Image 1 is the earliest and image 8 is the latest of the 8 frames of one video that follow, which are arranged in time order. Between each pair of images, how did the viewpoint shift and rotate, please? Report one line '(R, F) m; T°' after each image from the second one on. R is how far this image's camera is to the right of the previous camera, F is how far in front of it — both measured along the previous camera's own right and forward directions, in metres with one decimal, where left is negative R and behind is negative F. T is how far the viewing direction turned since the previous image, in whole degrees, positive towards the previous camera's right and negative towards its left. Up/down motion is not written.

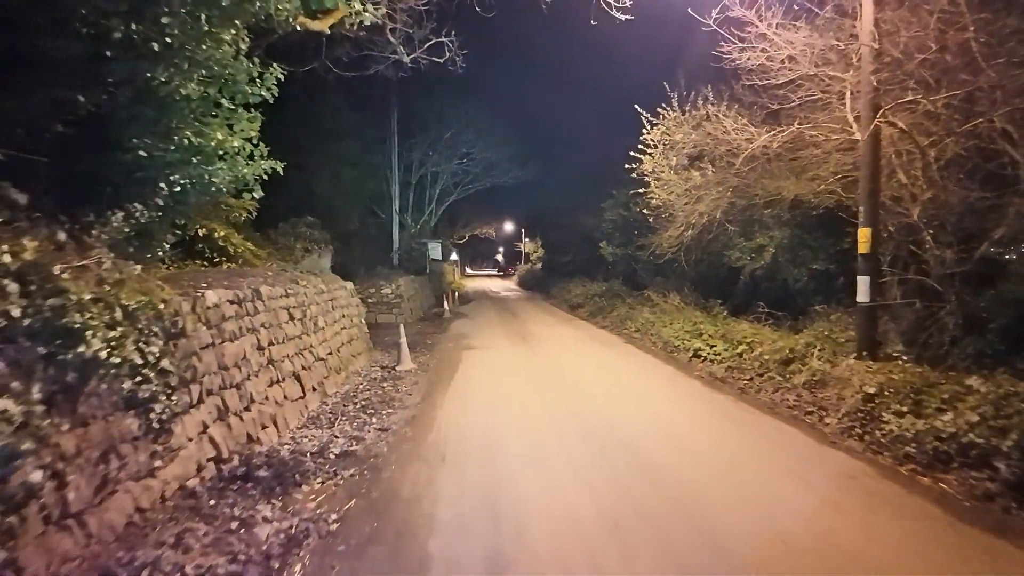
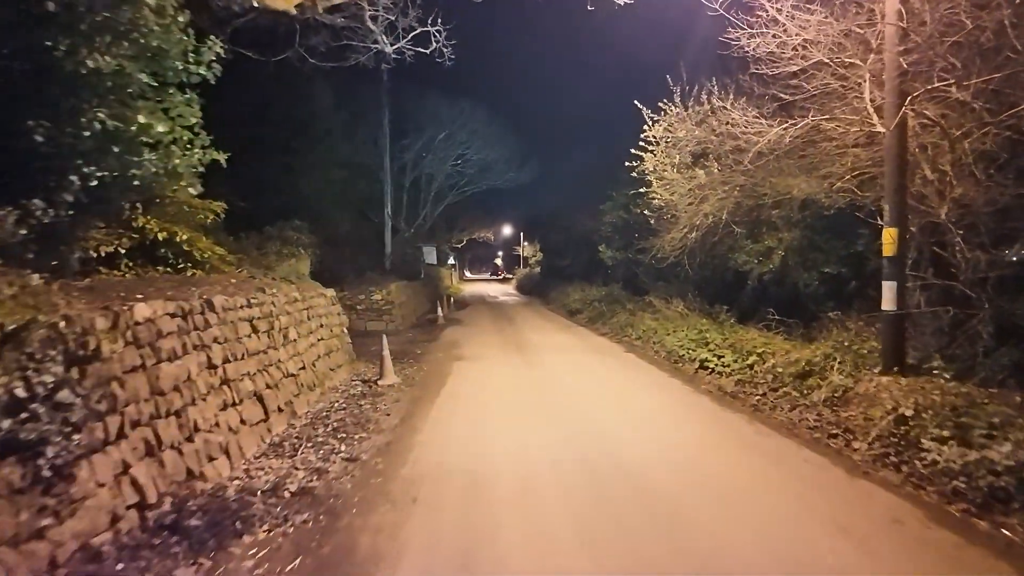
(+0.2, +1.0) m; 0°
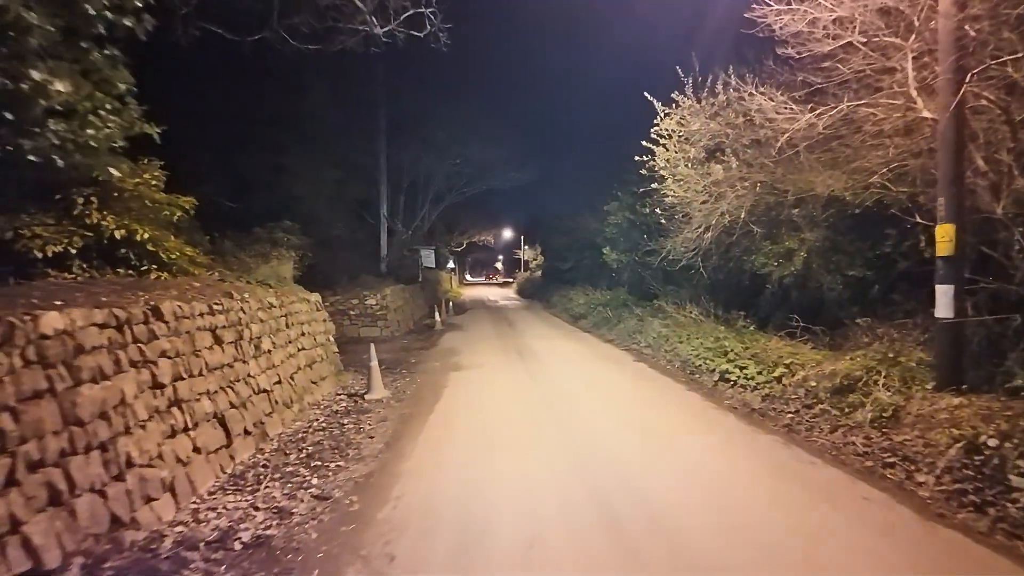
(0.0, +1.2) m; 0°
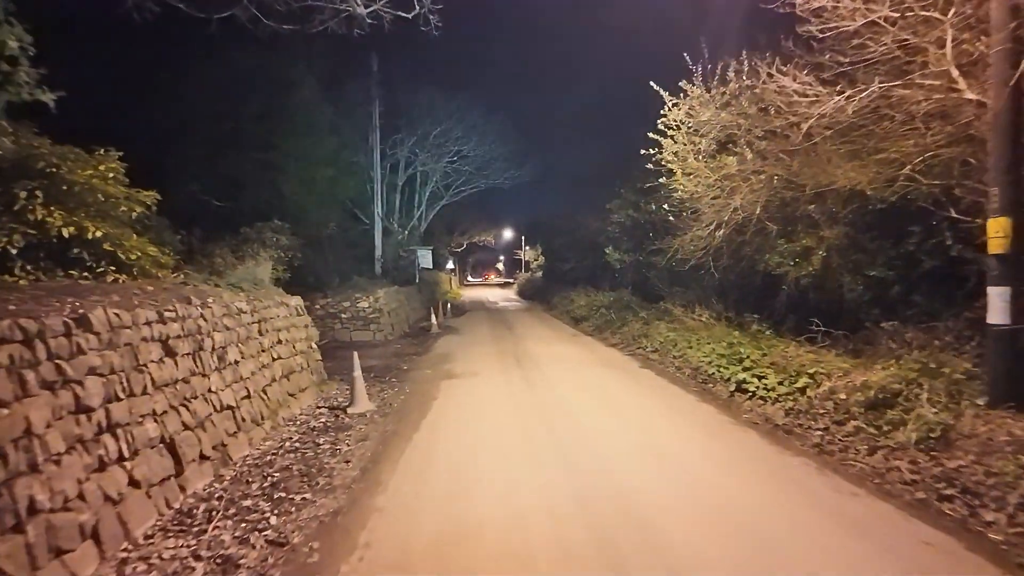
(+0.1, +1.0) m; 0°
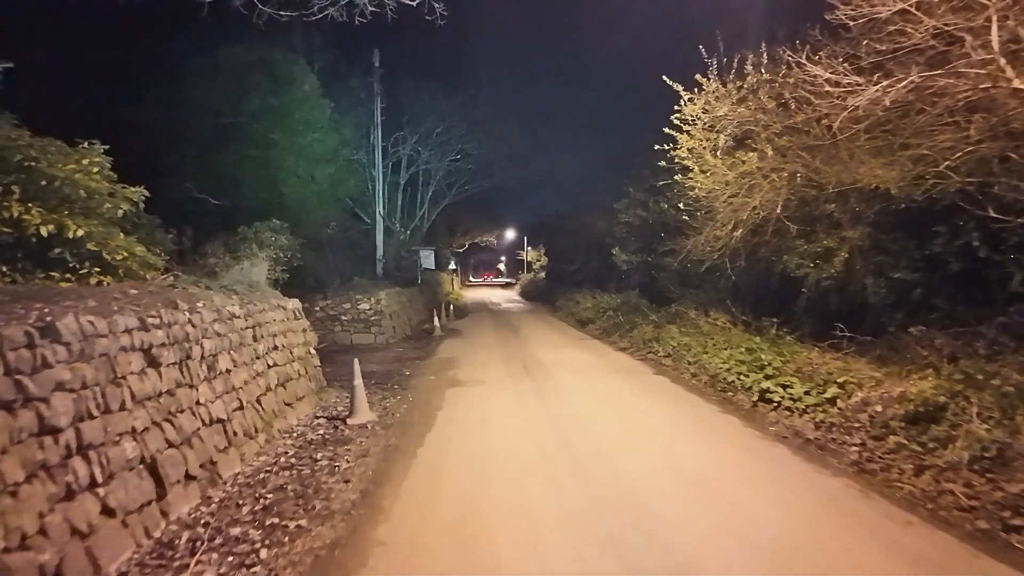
(-0.2, +0.6) m; 0°
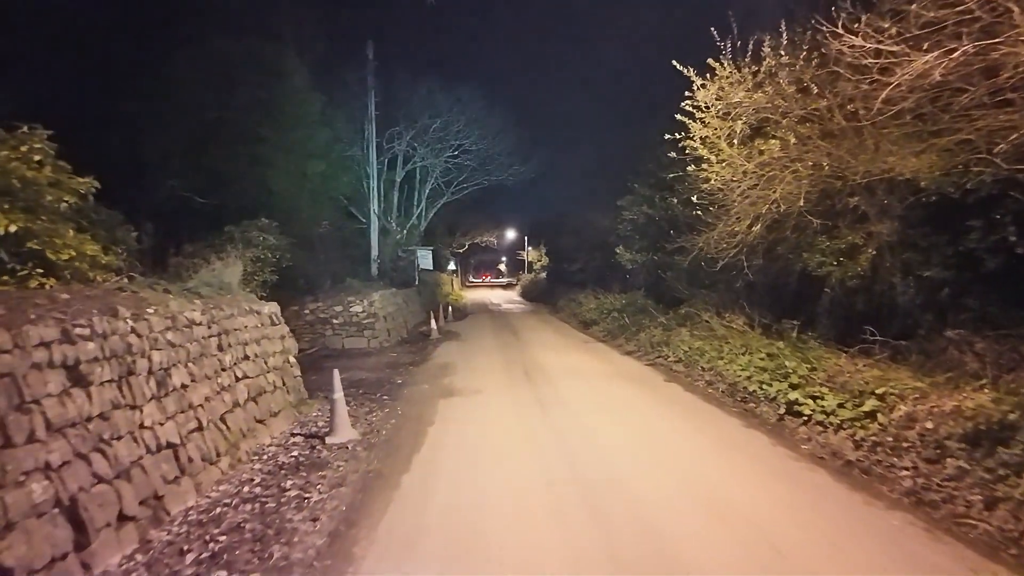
(0.0, +1.0) m; 0°
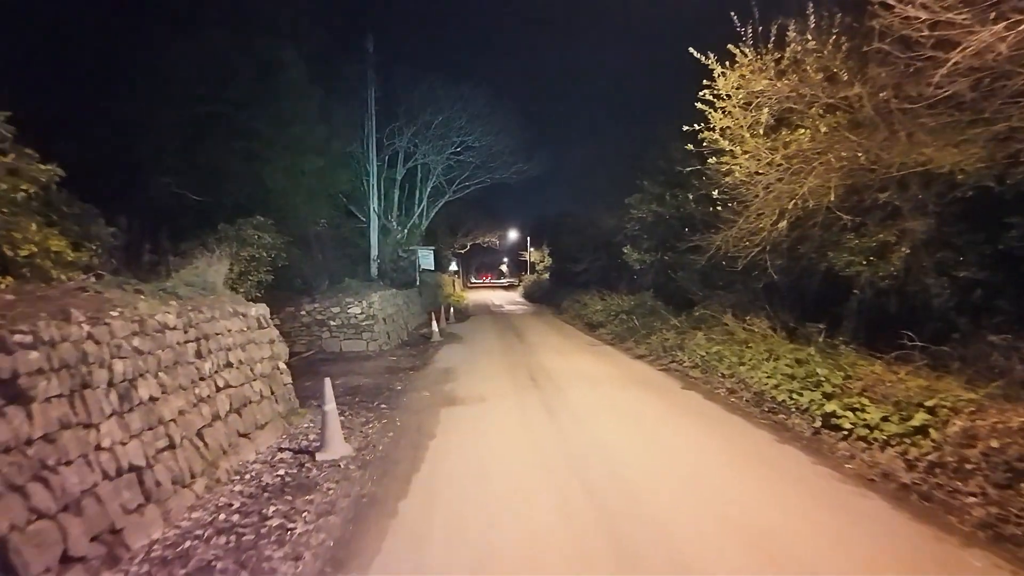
(-0.1, +0.8) m; 0°
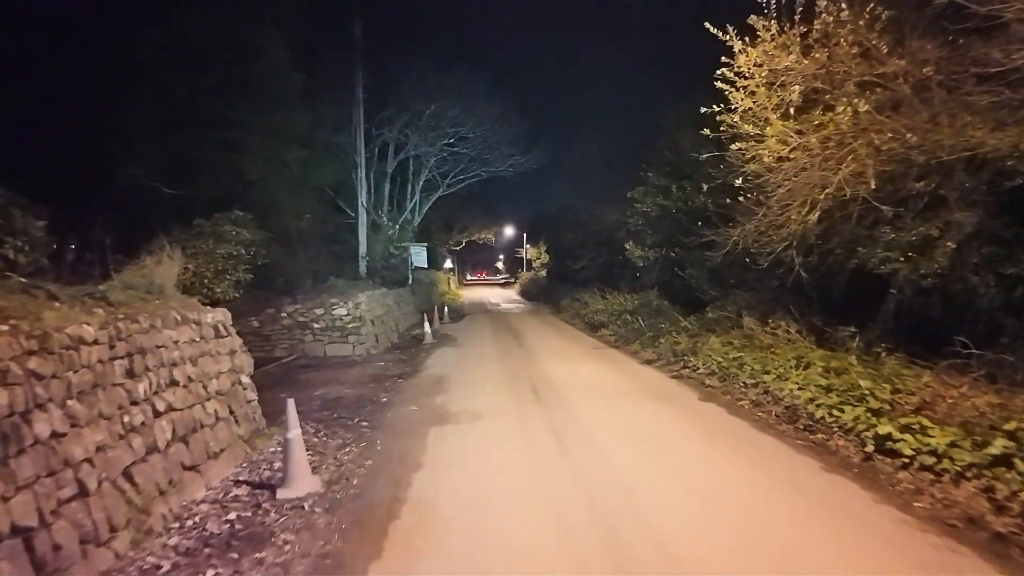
(0.0, +1.3) m; 0°
